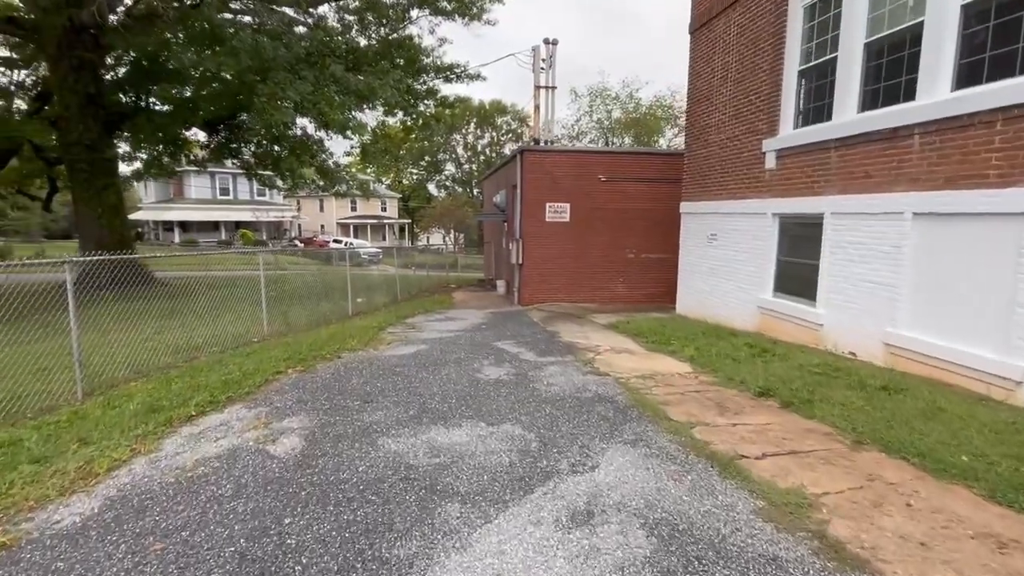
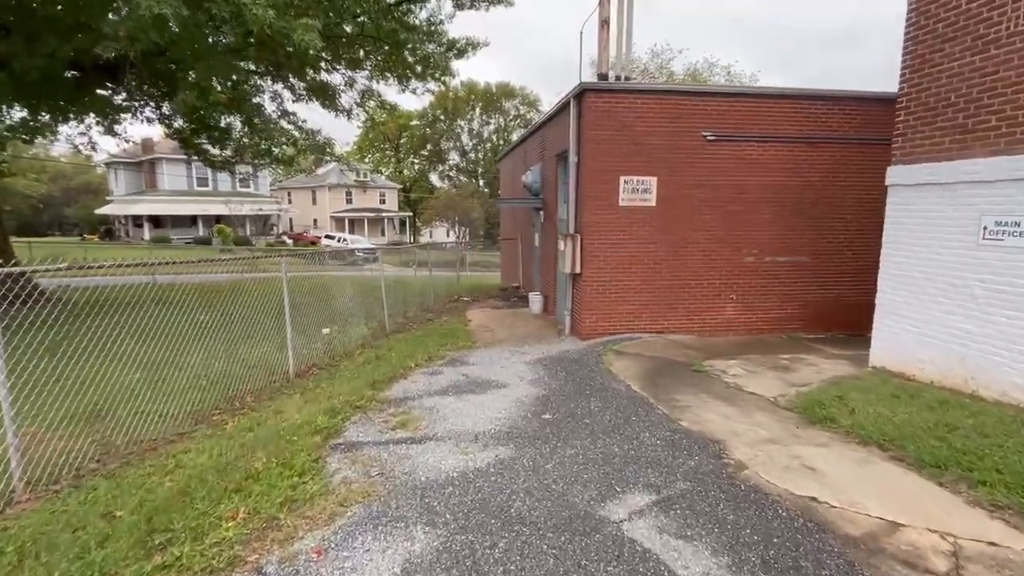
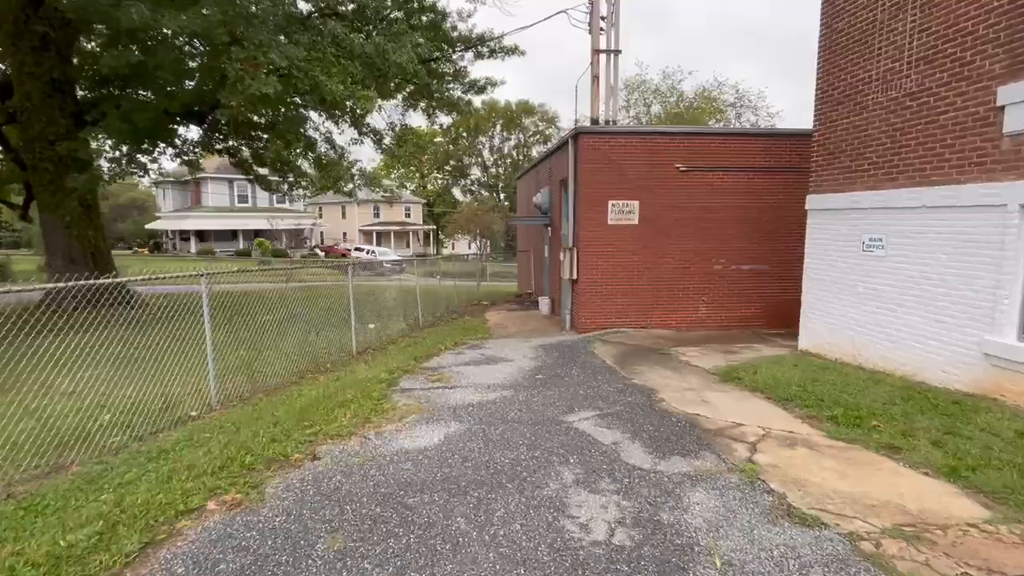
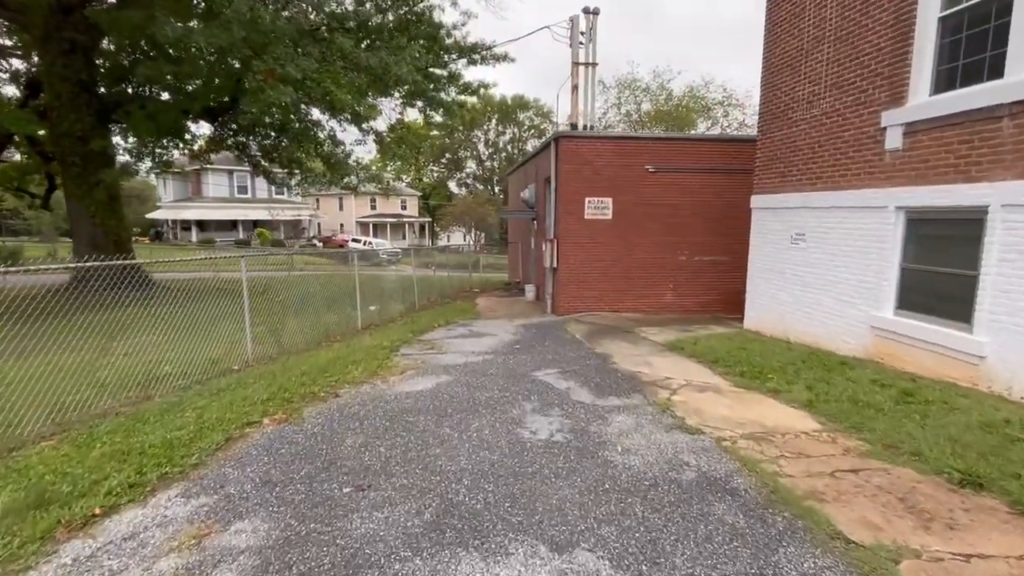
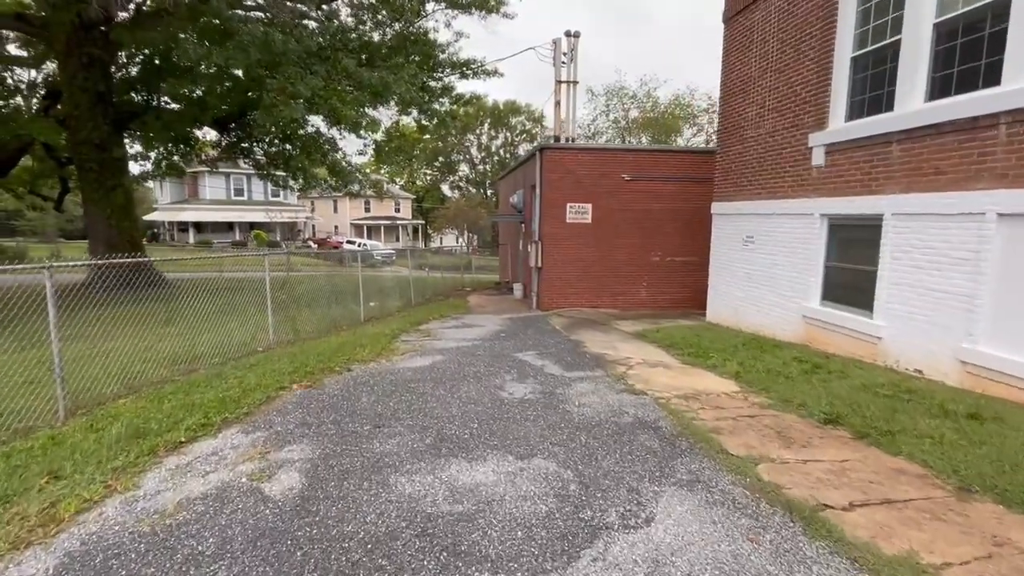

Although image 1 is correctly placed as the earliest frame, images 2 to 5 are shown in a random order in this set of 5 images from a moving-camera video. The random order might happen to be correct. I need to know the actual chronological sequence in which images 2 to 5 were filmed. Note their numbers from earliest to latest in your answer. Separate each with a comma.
5, 4, 3, 2
